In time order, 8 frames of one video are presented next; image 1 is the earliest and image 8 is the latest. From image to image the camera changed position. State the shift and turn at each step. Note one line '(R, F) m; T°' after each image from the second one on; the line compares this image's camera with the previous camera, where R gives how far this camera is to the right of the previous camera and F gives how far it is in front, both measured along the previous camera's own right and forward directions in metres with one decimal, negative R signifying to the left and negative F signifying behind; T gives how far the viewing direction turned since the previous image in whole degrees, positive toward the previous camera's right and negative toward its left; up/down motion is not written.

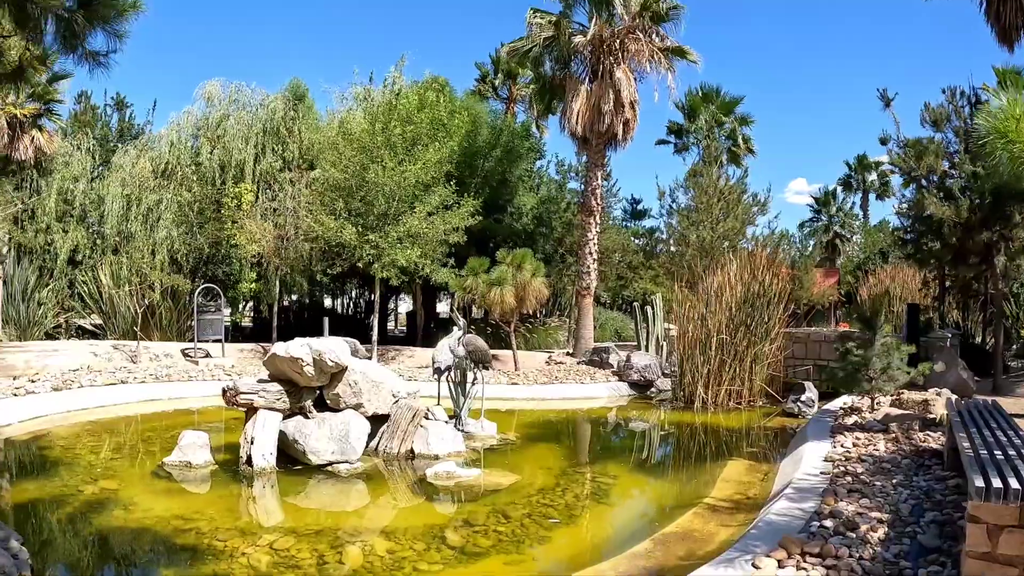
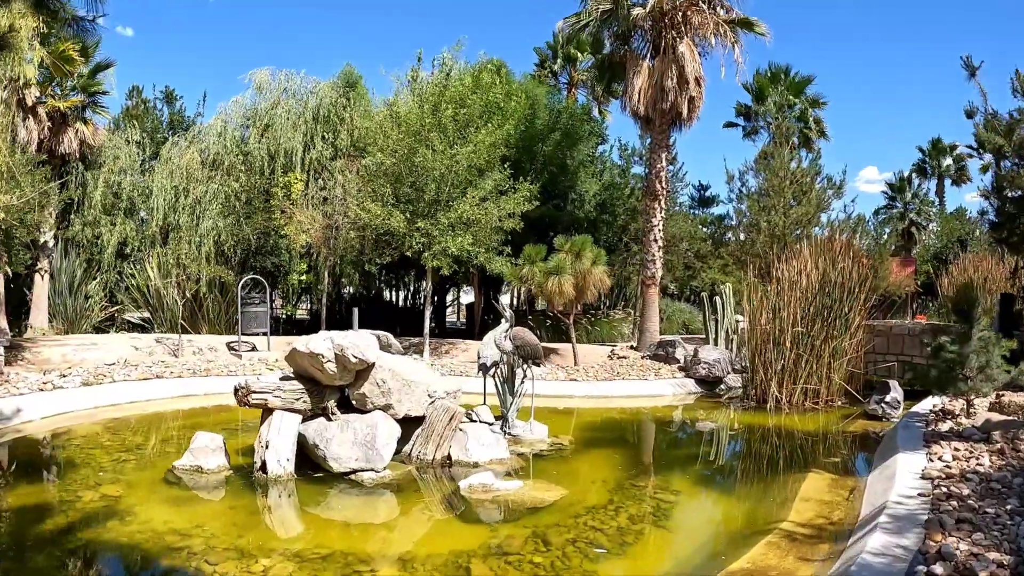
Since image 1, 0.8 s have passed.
(+0.2, +0.8) m; -5°
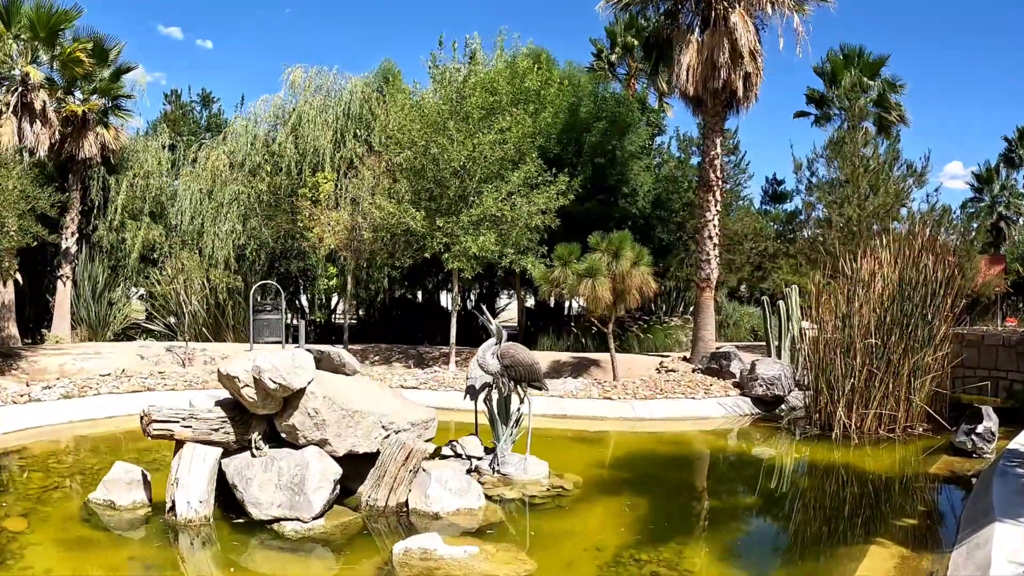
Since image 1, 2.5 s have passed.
(+0.9, +1.4) m; -6°
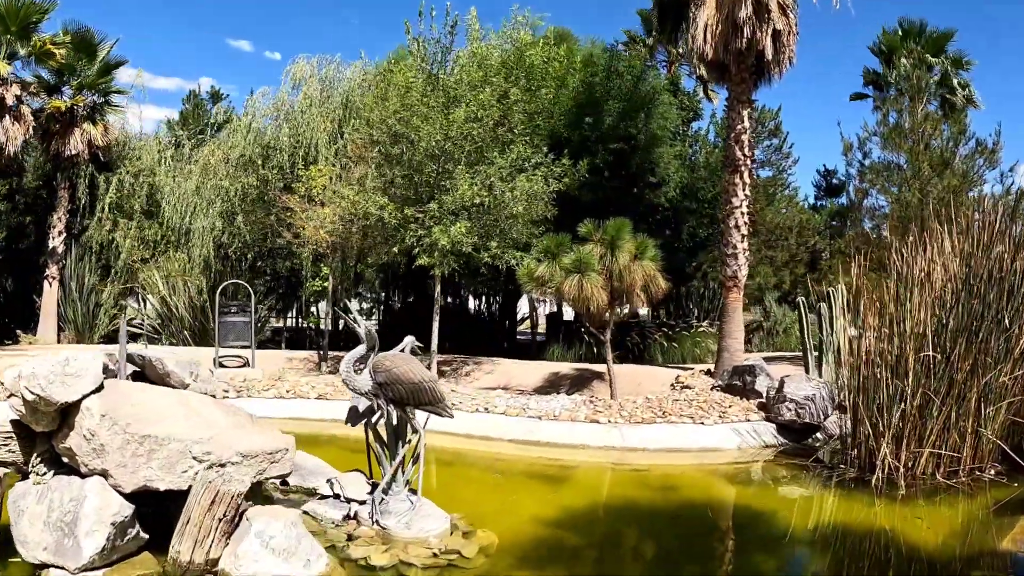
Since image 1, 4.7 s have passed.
(+1.4, +1.7) m; -6°
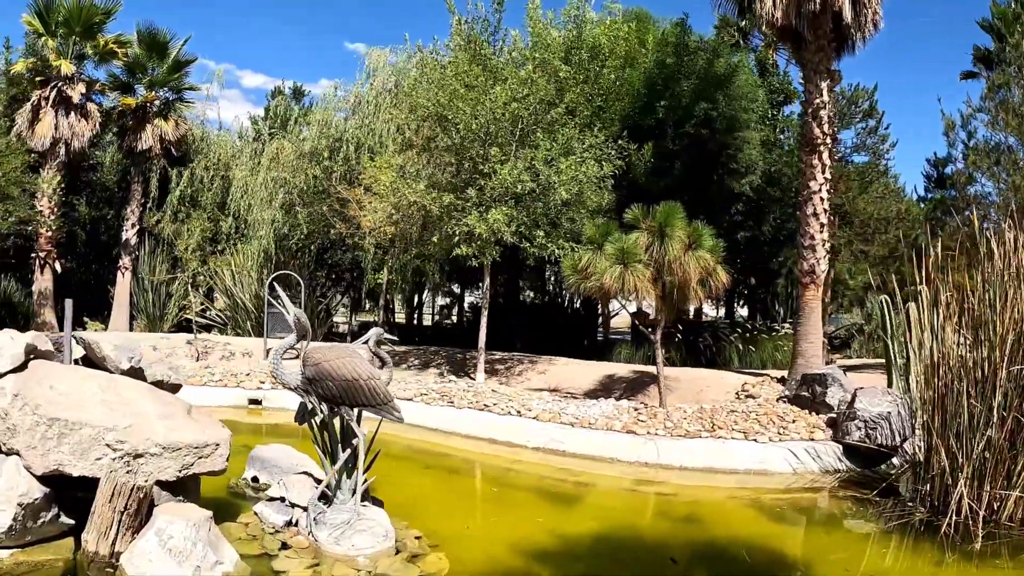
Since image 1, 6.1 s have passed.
(+1.0, +0.8) m; -9°
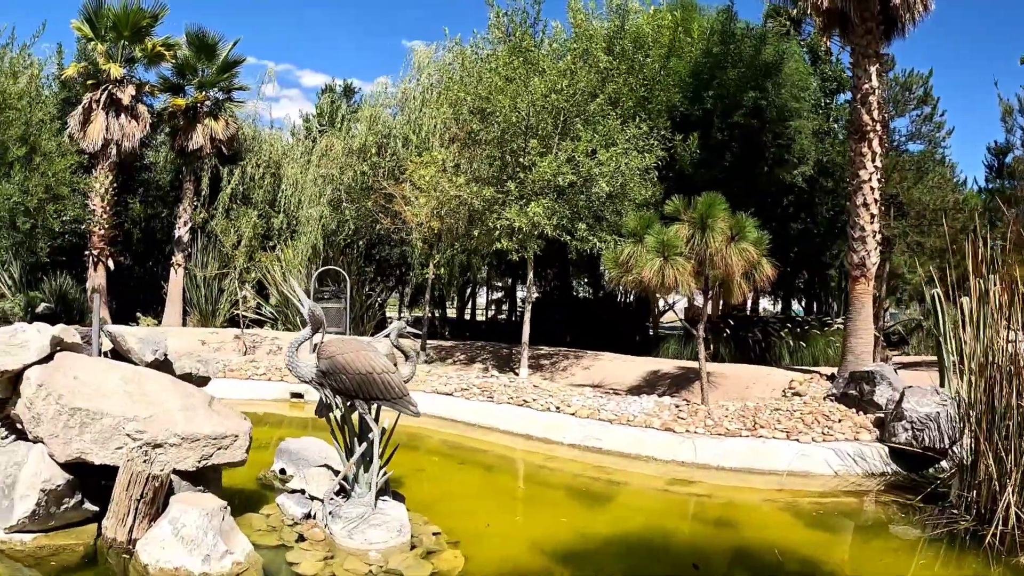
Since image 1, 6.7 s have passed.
(+0.3, +0.1) m; -5°
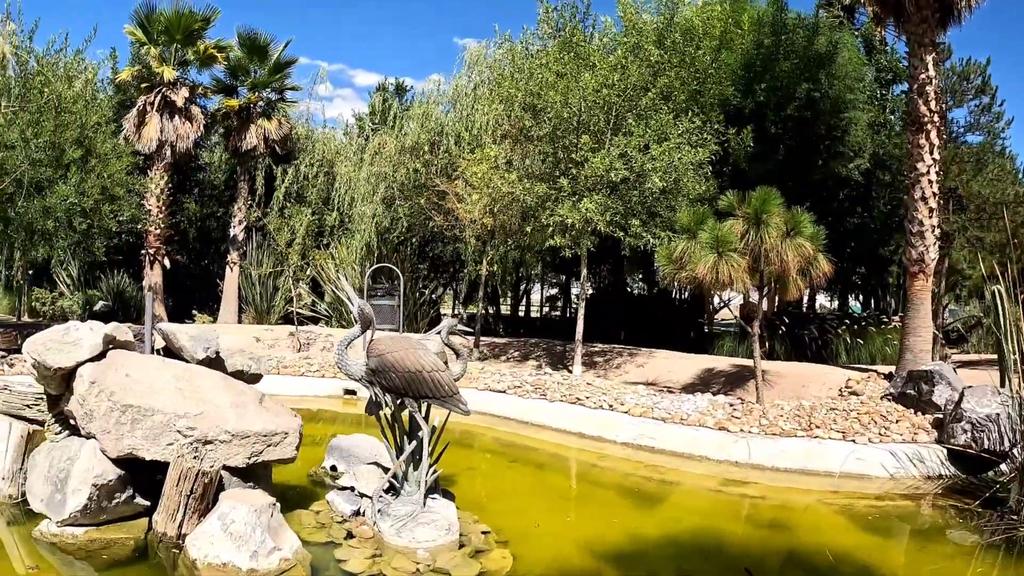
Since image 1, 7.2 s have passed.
(-0.1, +0.1) m; -3°
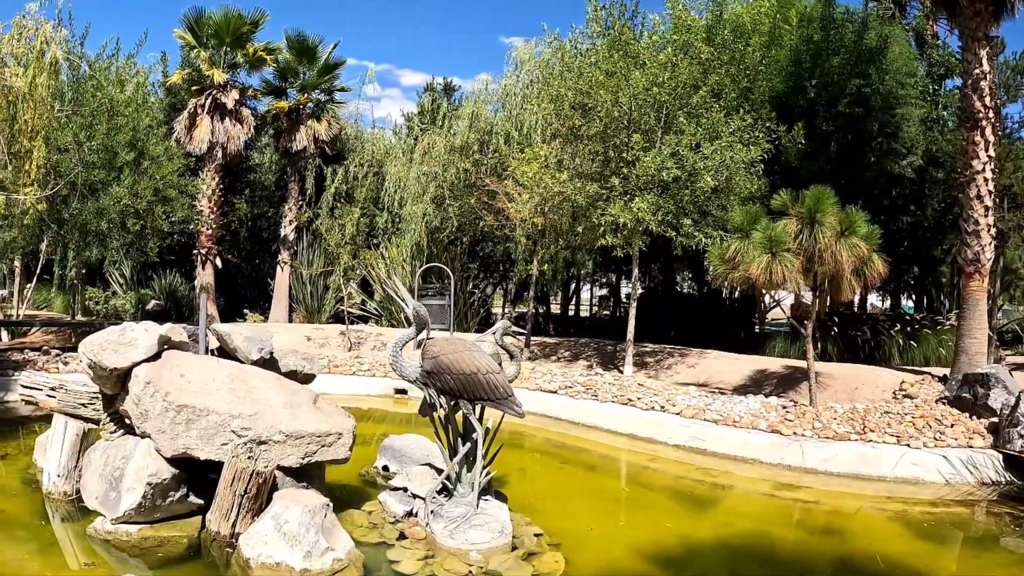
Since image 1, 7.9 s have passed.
(-0.2, 0.0) m; -2°
